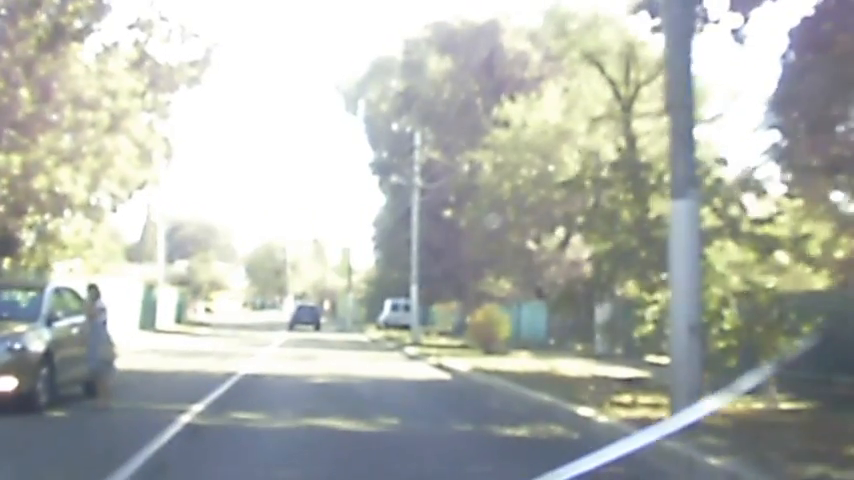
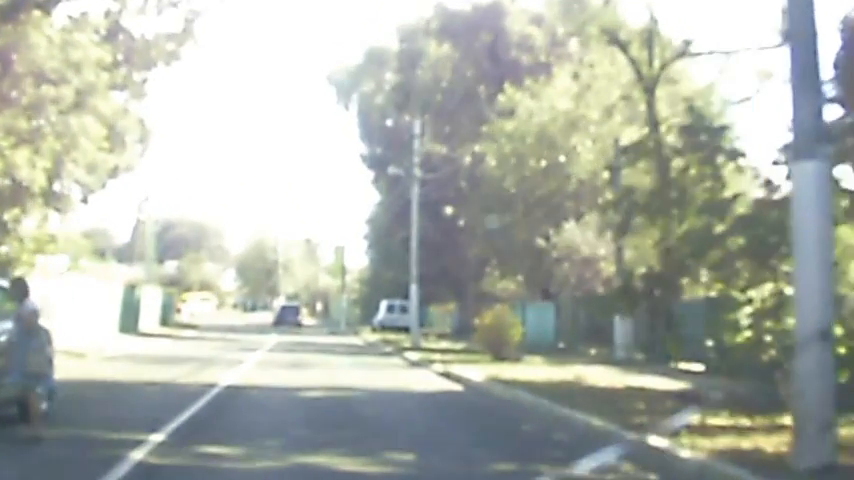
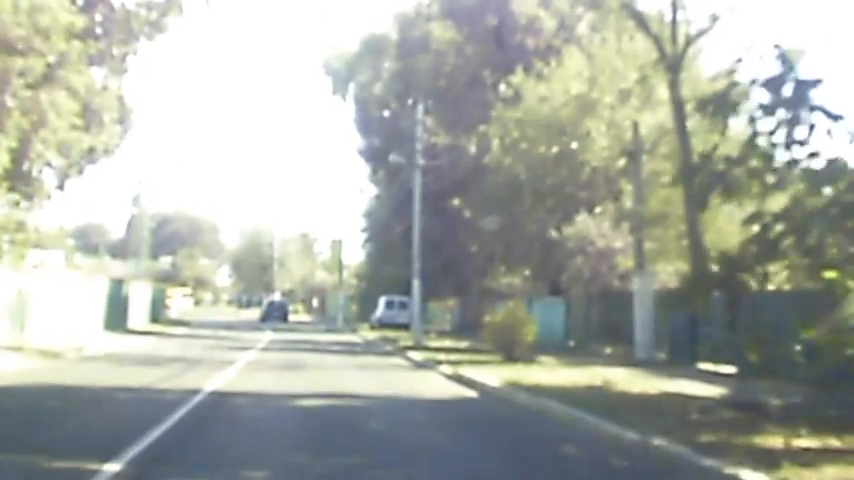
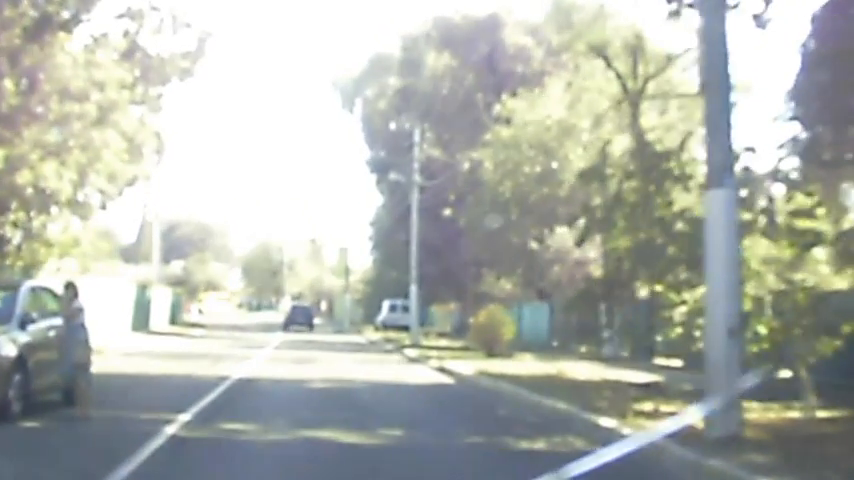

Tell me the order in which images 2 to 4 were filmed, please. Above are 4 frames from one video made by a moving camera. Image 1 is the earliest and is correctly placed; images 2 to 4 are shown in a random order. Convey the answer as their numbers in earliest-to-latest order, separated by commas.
4, 2, 3
